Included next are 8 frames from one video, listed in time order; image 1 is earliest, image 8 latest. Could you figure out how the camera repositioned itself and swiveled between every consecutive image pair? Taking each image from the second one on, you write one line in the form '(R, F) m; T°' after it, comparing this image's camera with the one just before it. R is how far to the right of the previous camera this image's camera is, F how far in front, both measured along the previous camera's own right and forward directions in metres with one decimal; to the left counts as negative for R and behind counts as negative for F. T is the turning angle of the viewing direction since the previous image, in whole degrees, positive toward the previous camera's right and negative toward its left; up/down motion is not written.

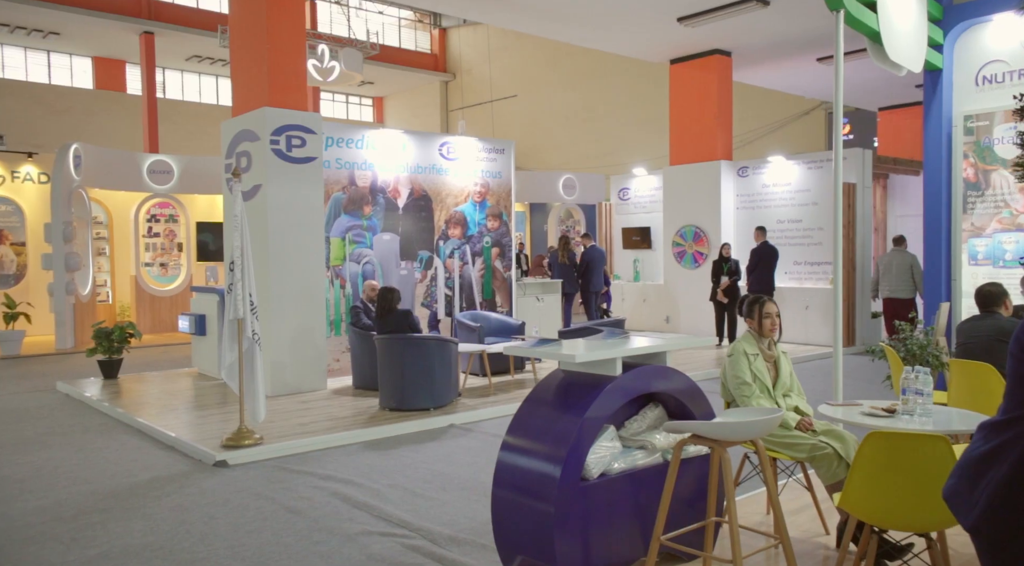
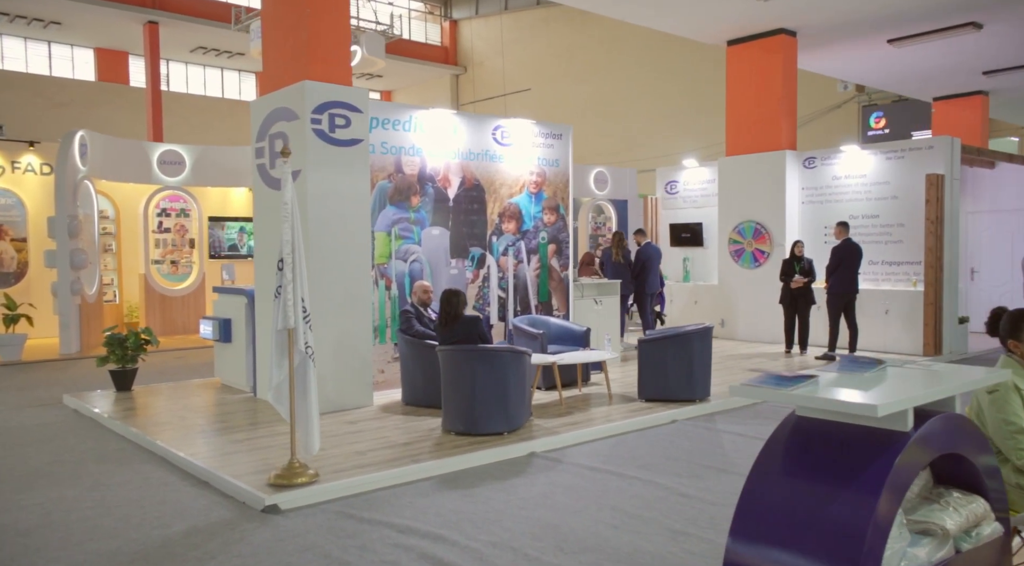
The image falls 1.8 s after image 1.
(-0.6, +1.0) m; 0°
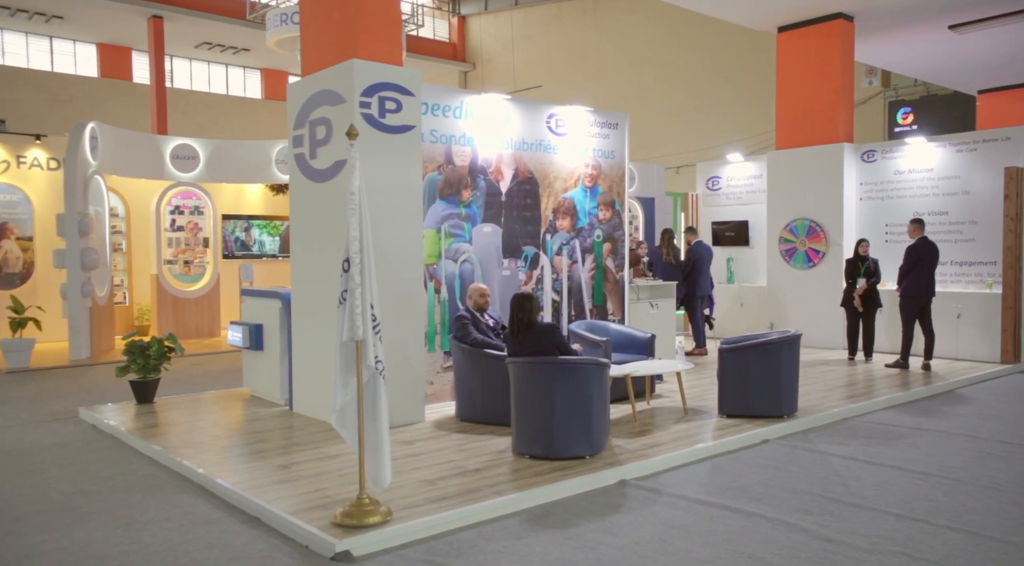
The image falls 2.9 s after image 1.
(-0.5, +0.7) m; 0°
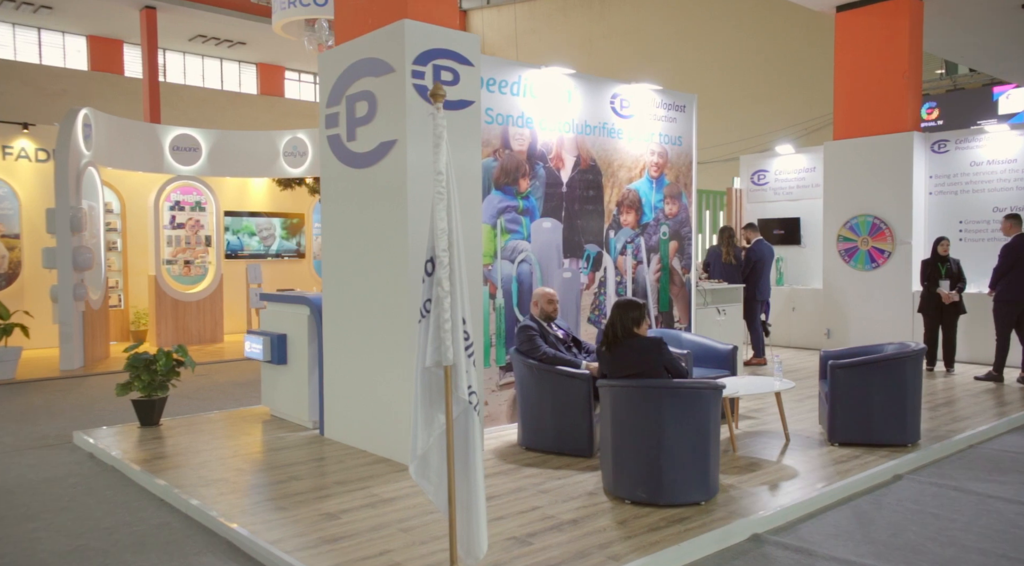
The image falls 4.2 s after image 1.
(-0.5, +0.9) m; +1°
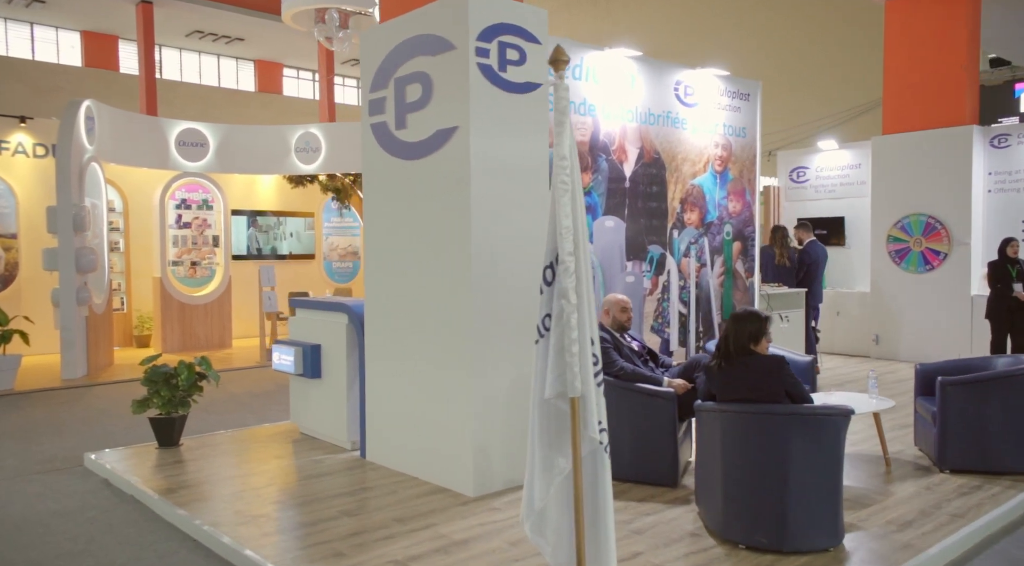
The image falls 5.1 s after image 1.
(-0.4, +0.6) m; 0°
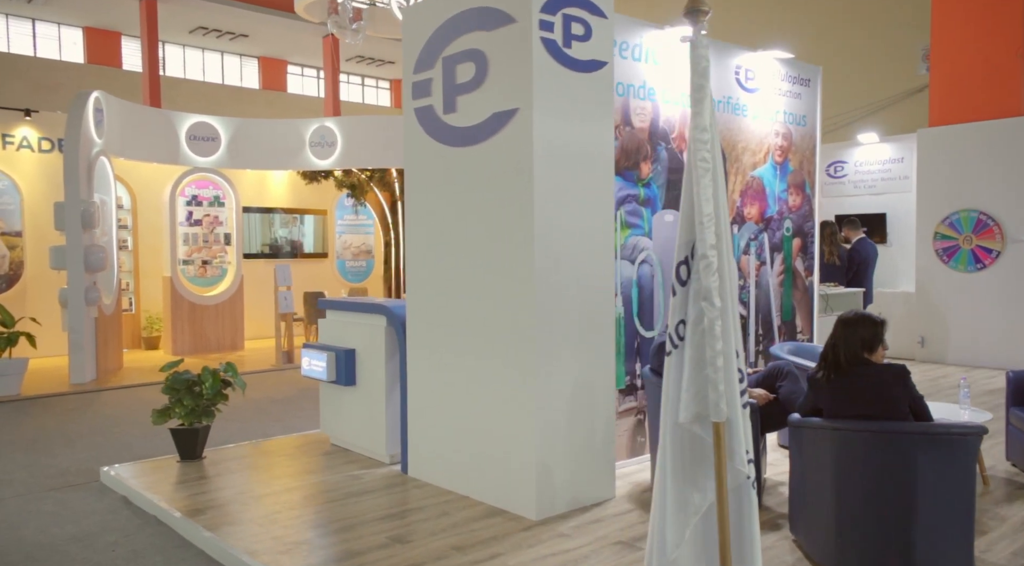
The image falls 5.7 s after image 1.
(-0.3, +0.4) m; 0°
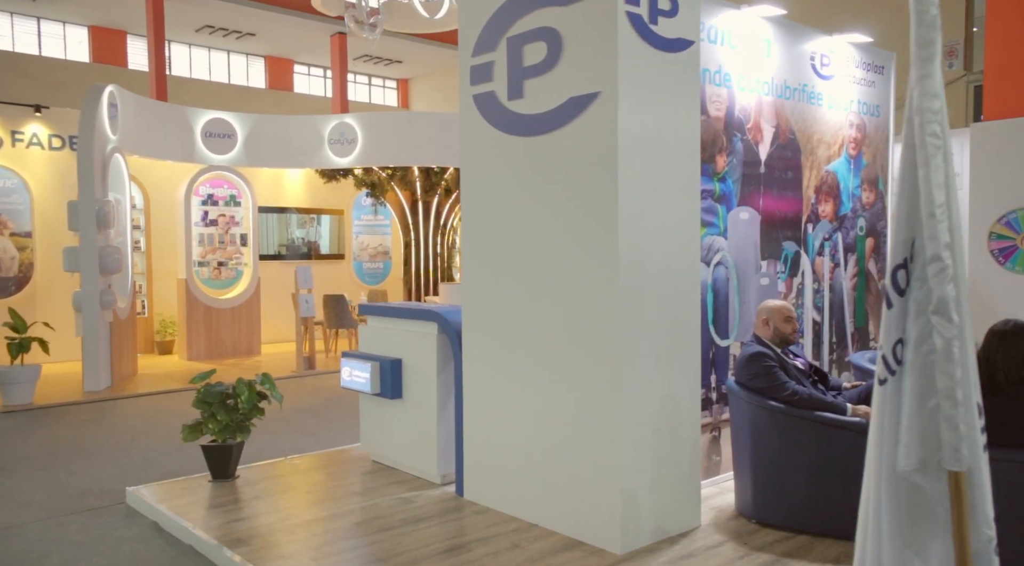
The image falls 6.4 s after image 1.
(-0.3, +0.4) m; 0°
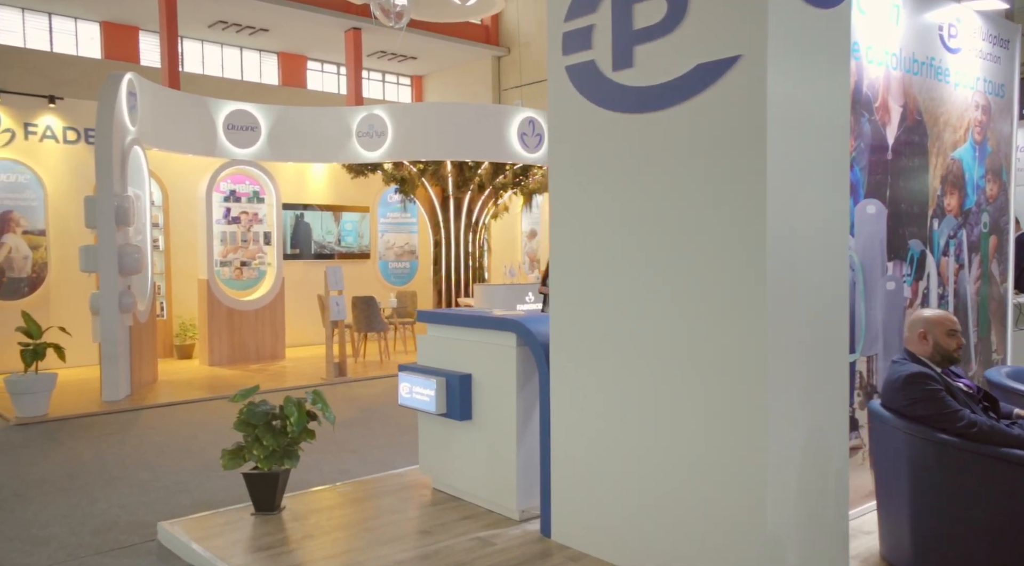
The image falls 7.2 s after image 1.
(-0.4, +0.6) m; -1°
